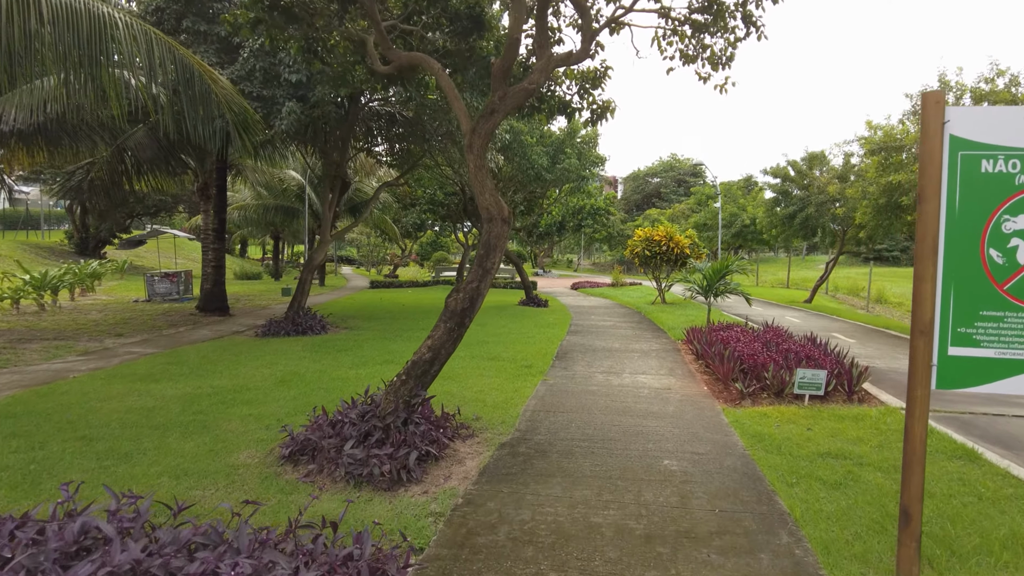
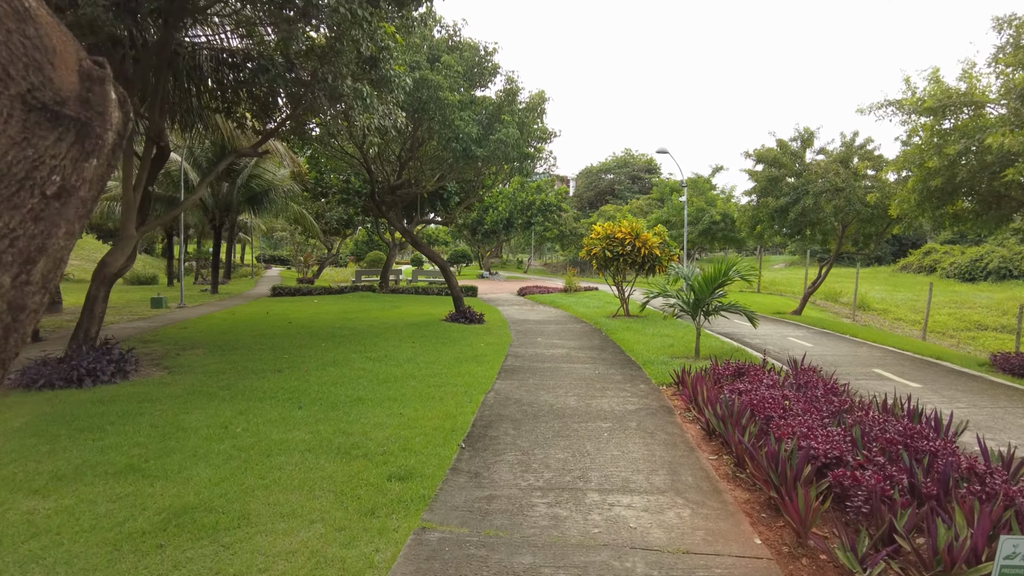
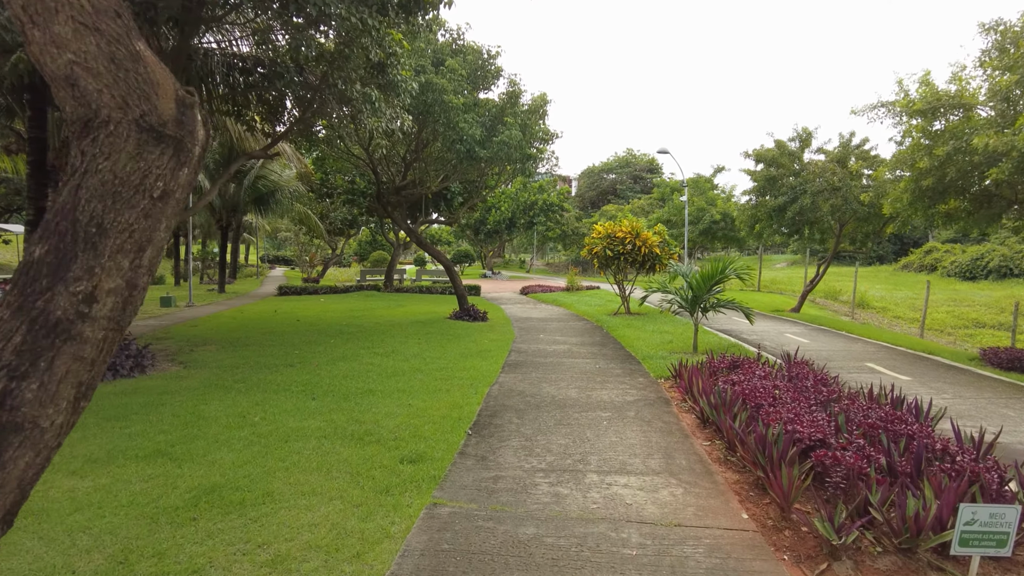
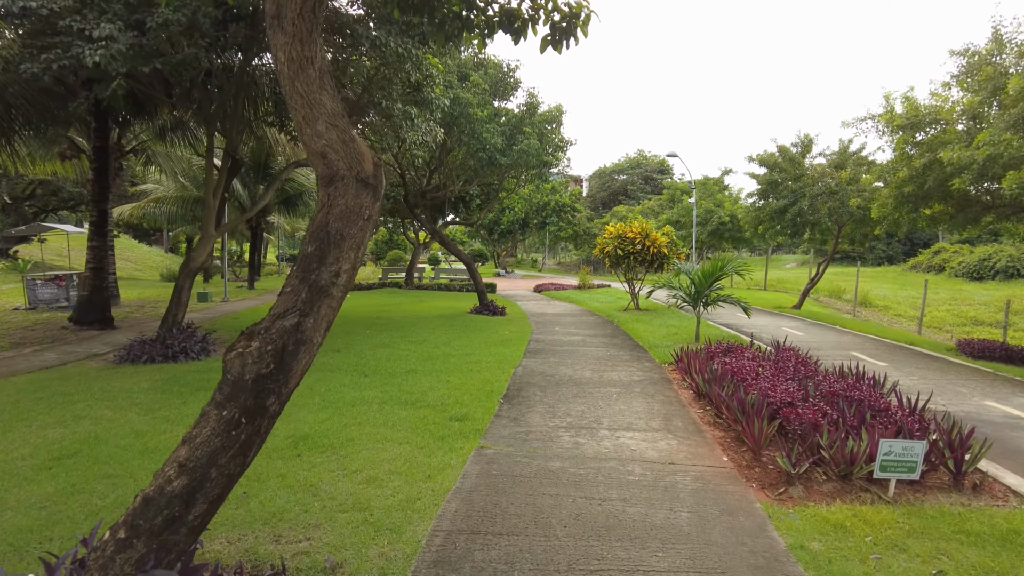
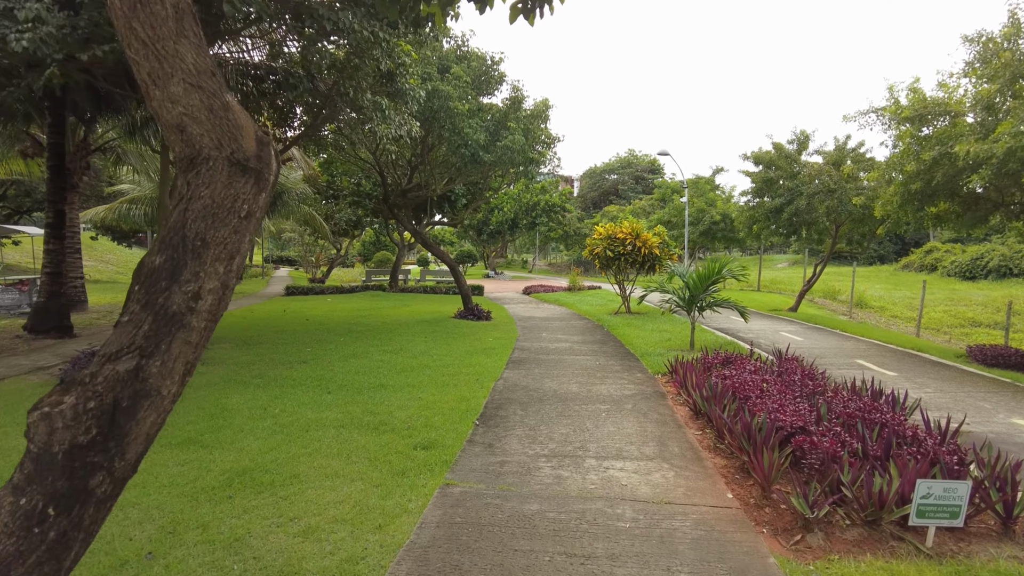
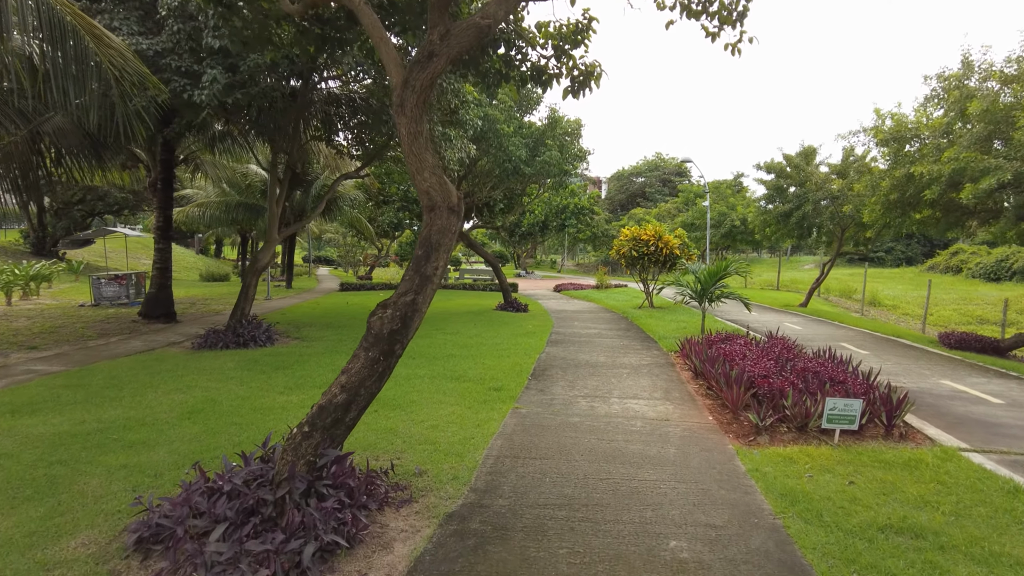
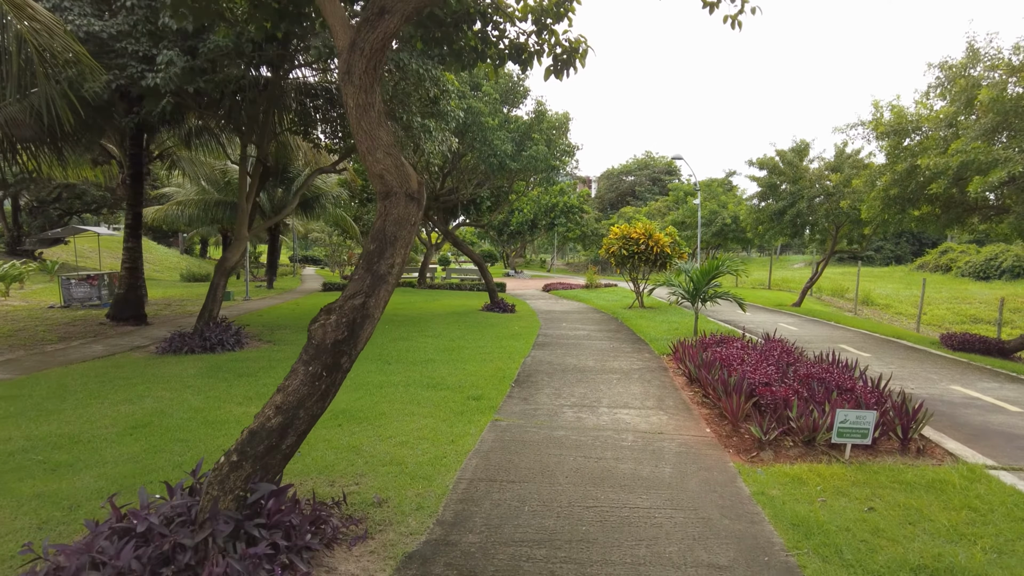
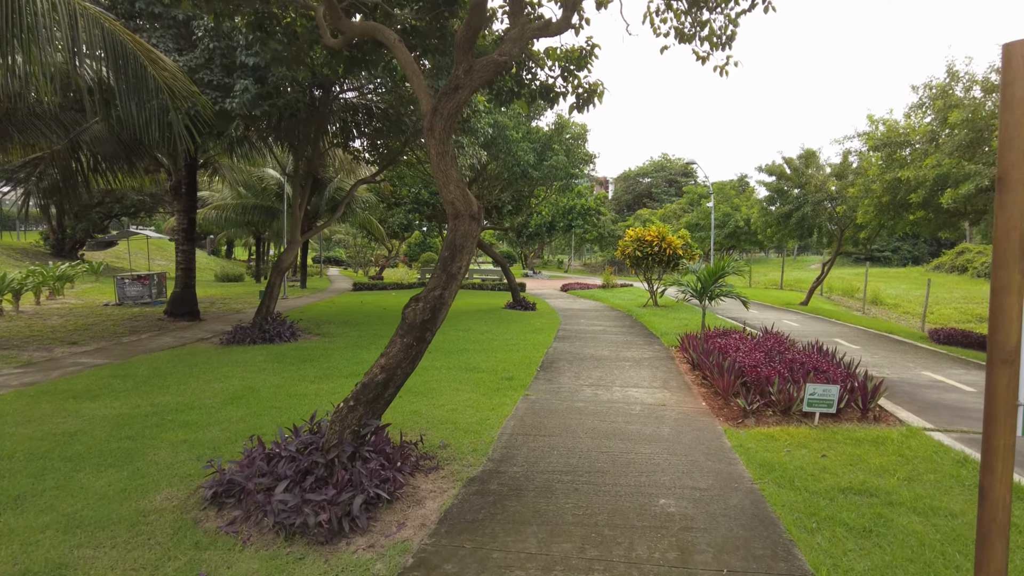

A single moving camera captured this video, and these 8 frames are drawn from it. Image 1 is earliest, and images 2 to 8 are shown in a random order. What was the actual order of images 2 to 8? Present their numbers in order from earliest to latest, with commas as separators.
8, 6, 7, 4, 5, 3, 2
